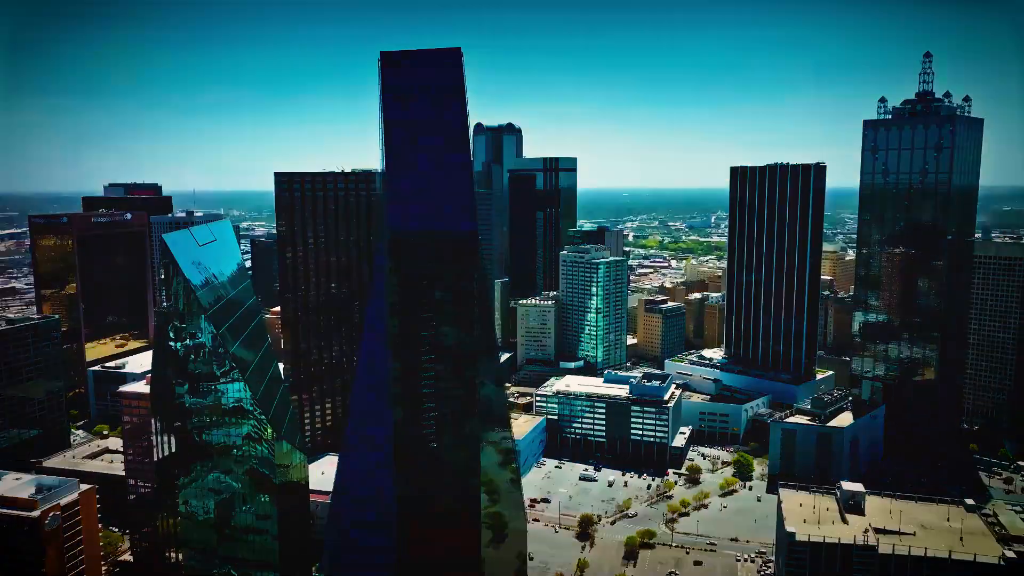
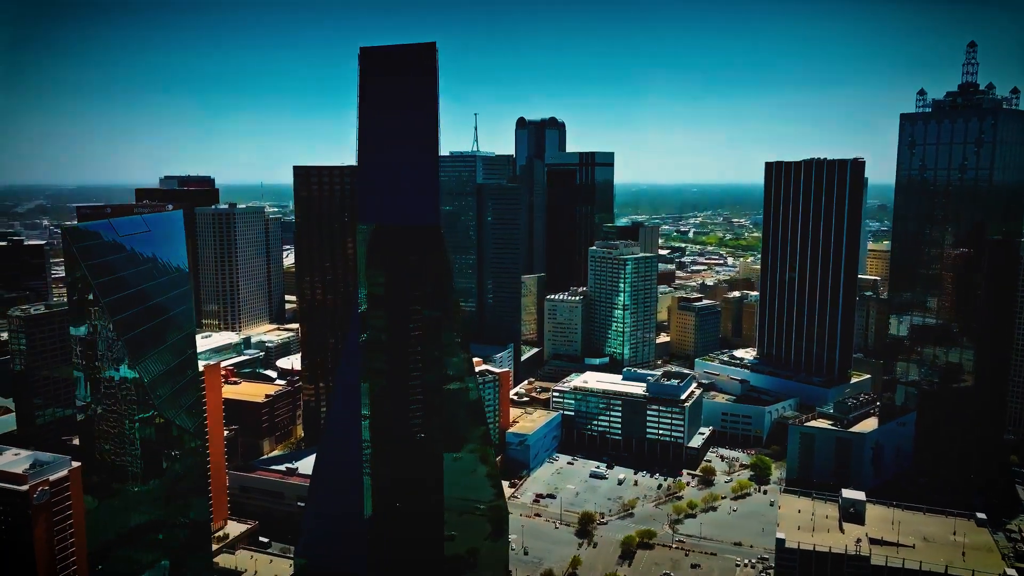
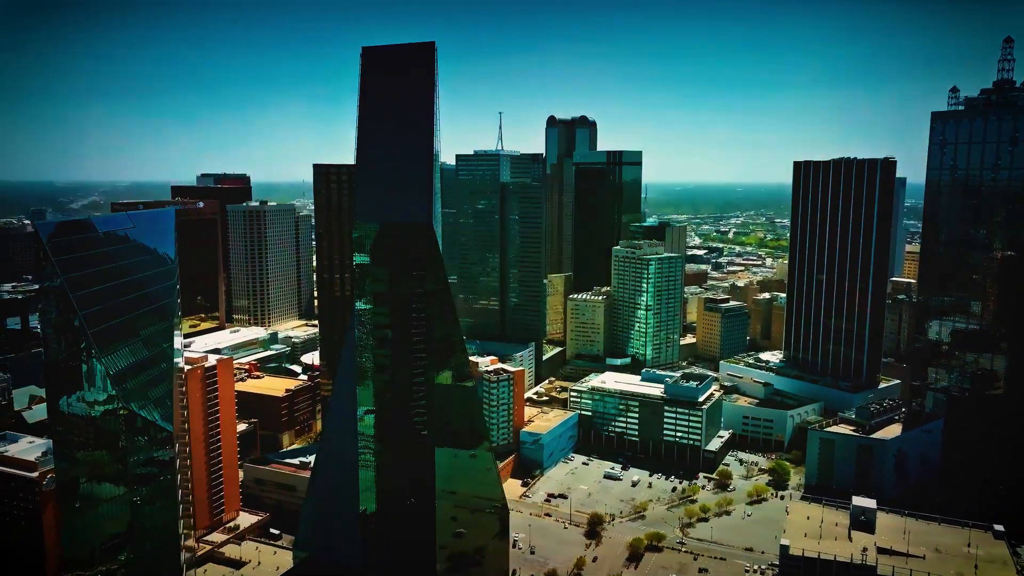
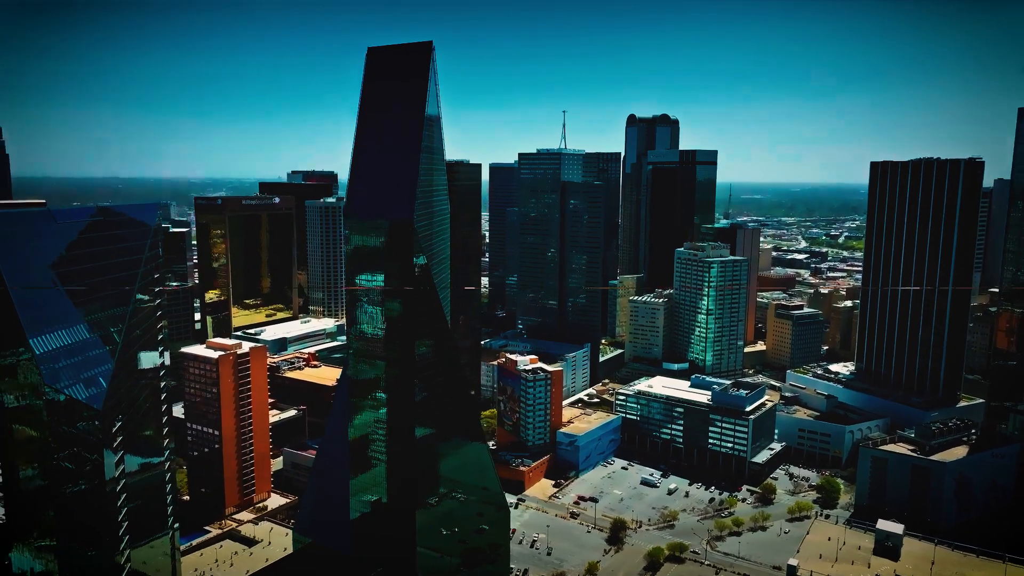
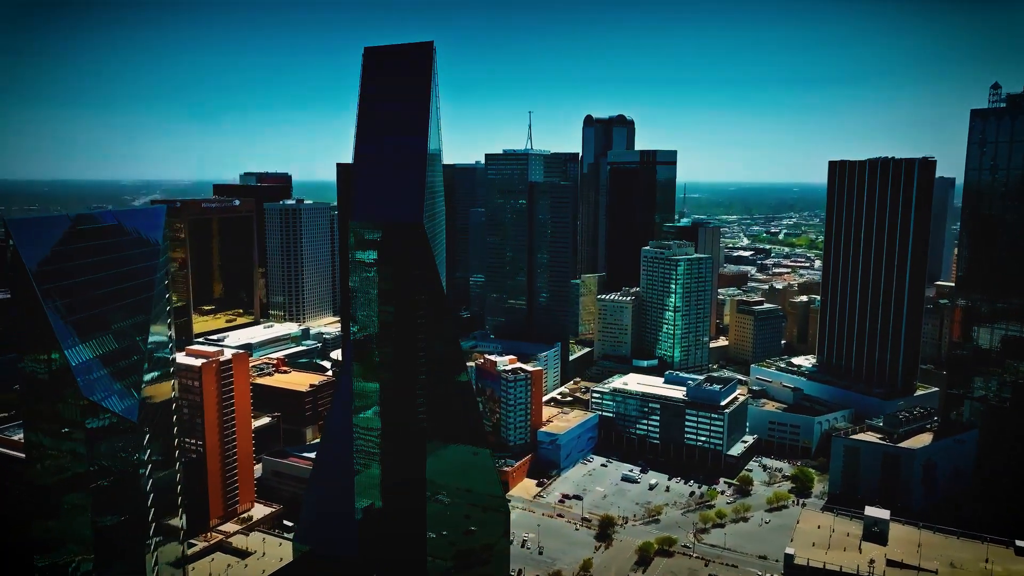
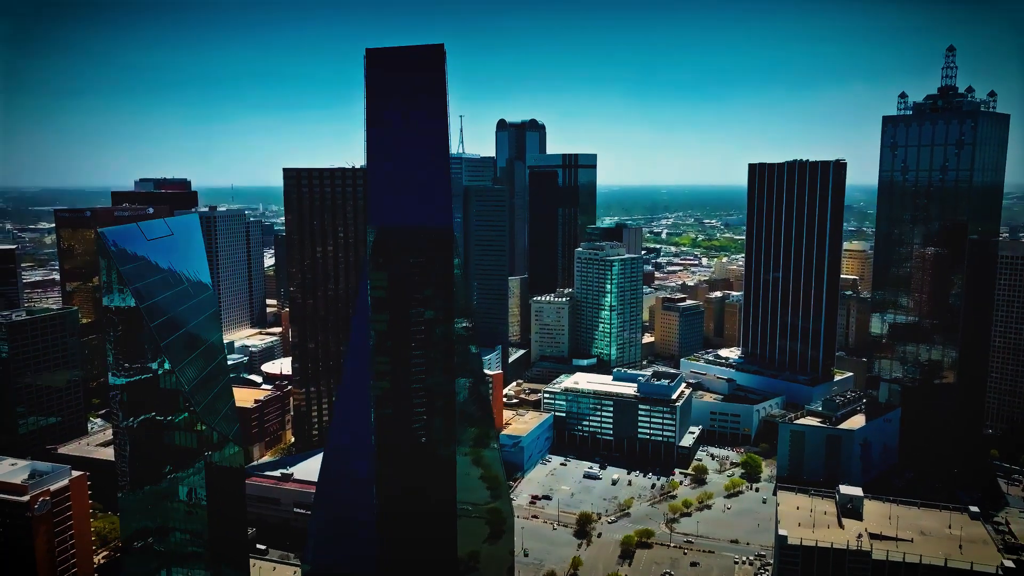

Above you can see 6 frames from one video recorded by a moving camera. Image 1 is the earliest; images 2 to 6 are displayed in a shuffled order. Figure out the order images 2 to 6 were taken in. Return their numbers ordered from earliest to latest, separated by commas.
6, 2, 3, 5, 4
